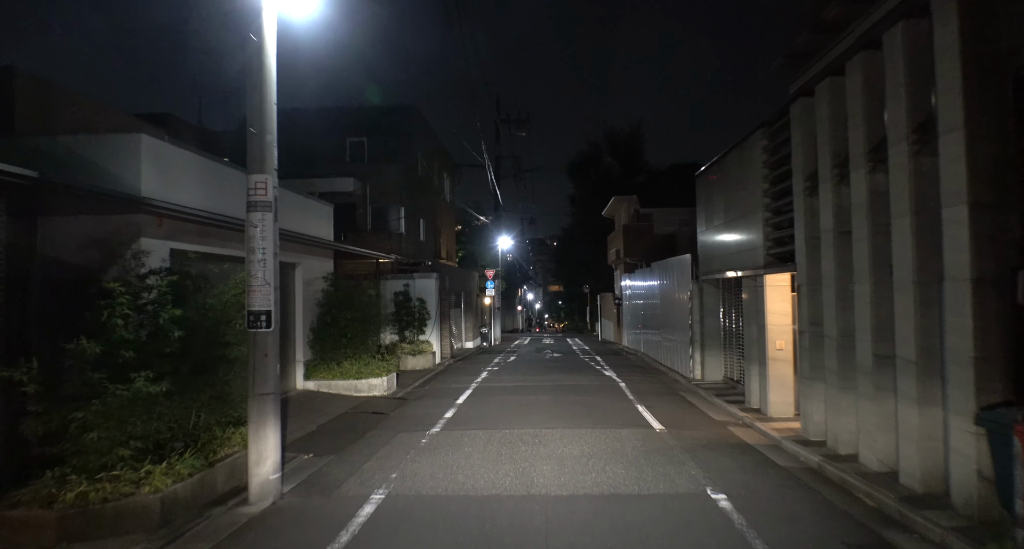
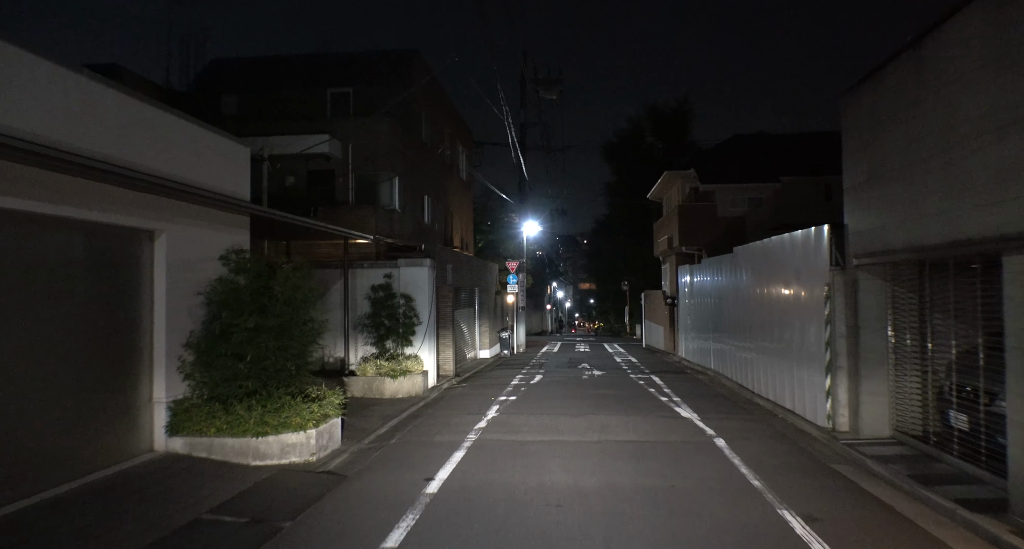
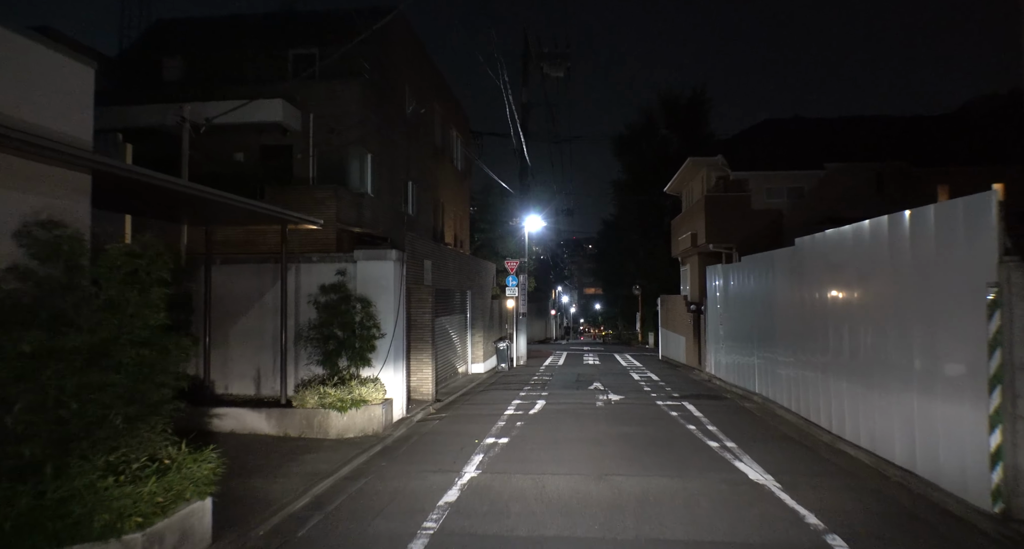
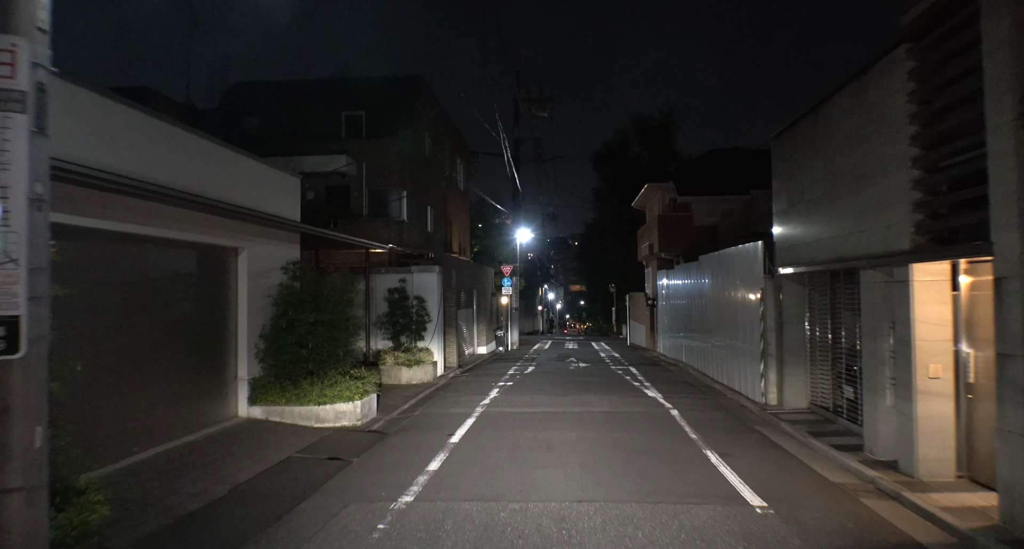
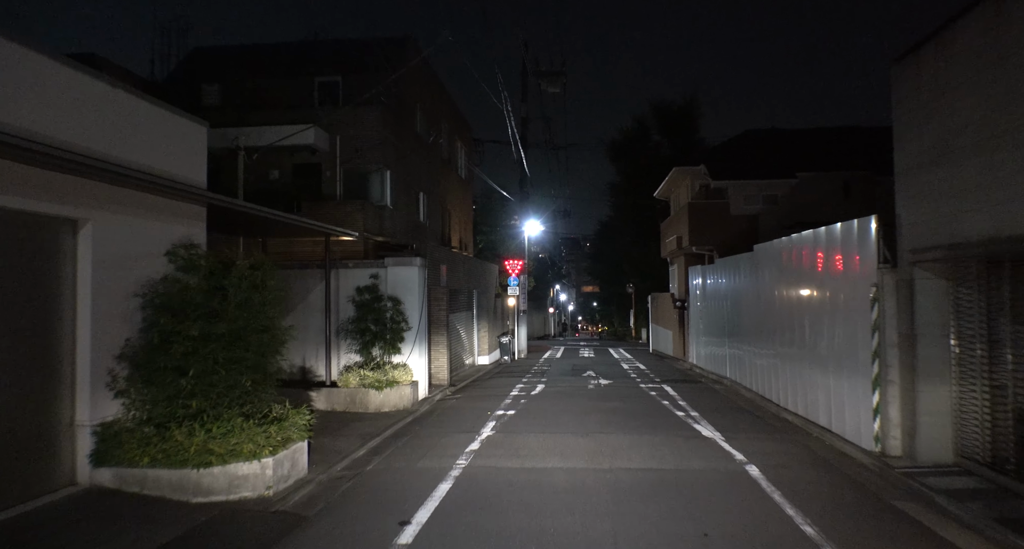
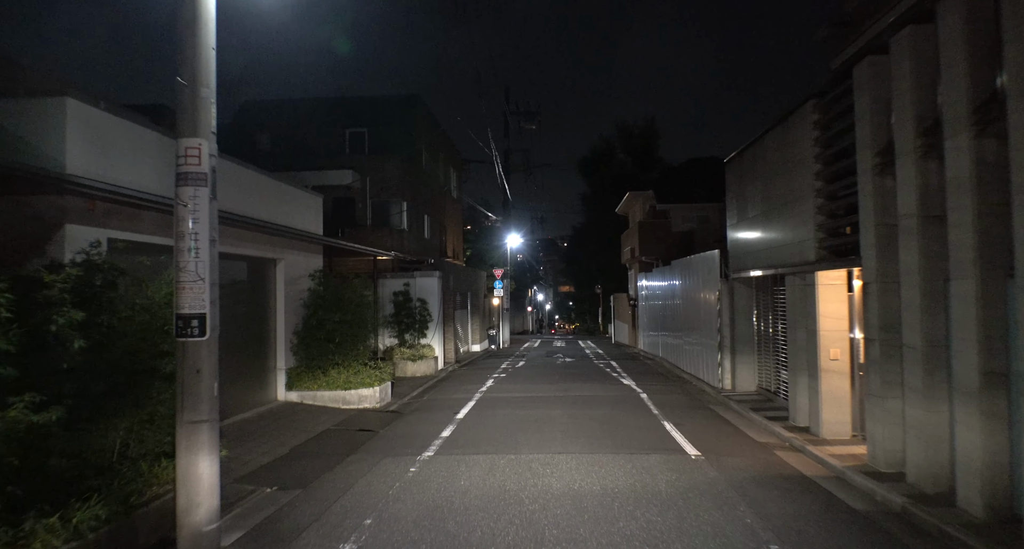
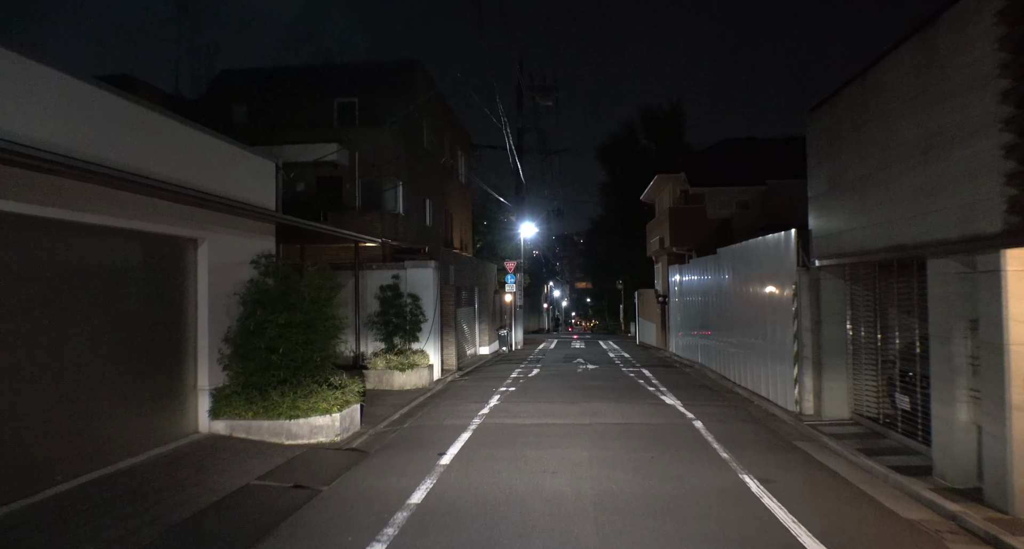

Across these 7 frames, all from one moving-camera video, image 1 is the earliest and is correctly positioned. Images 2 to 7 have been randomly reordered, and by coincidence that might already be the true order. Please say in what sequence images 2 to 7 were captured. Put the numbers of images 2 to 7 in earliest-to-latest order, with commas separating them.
6, 4, 7, 2, 5, 3
